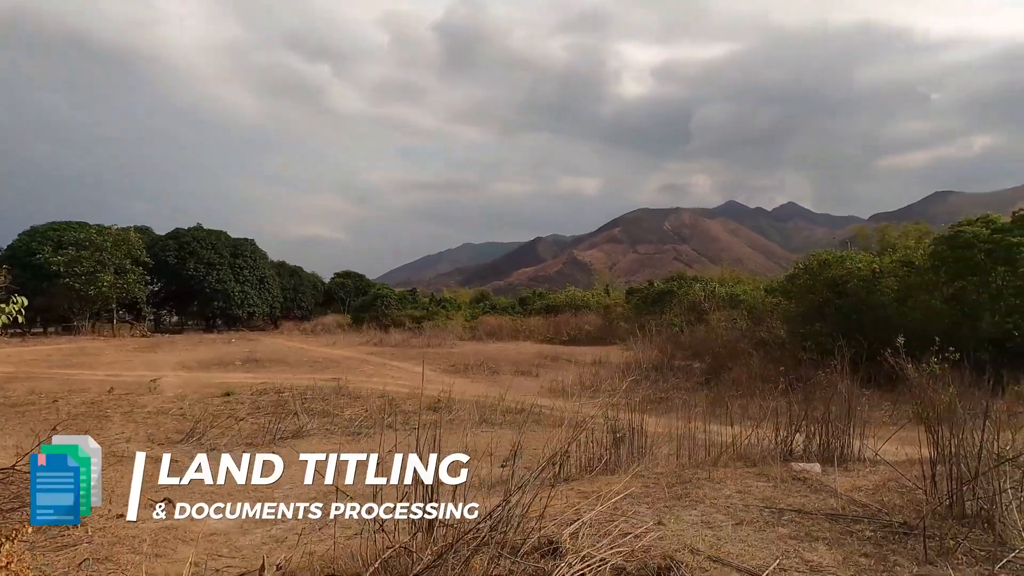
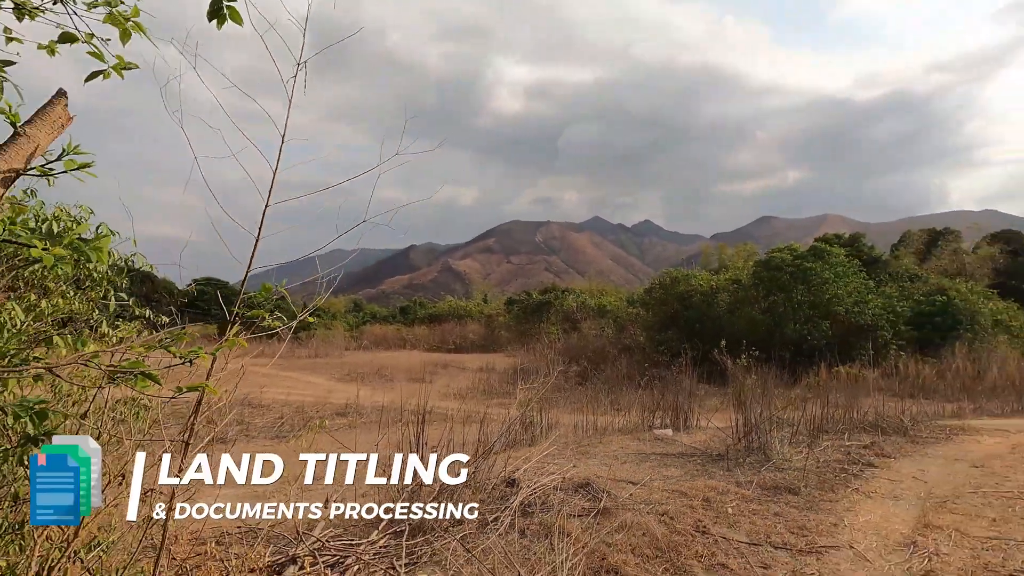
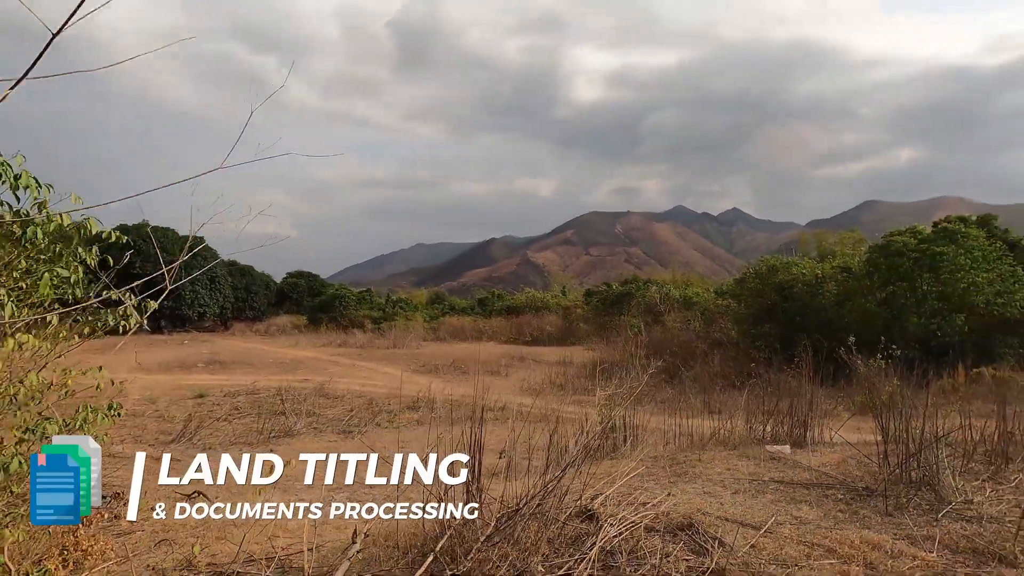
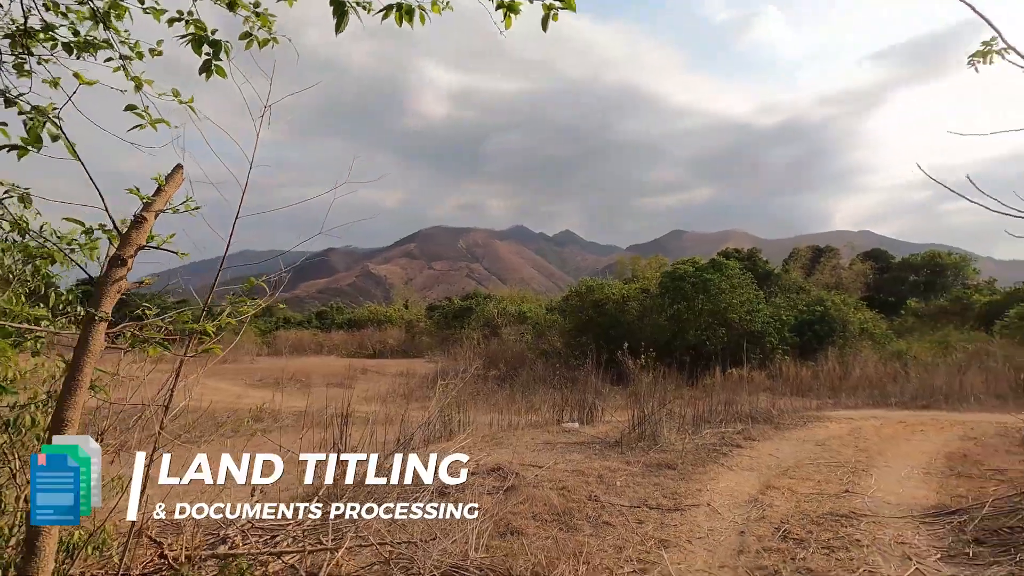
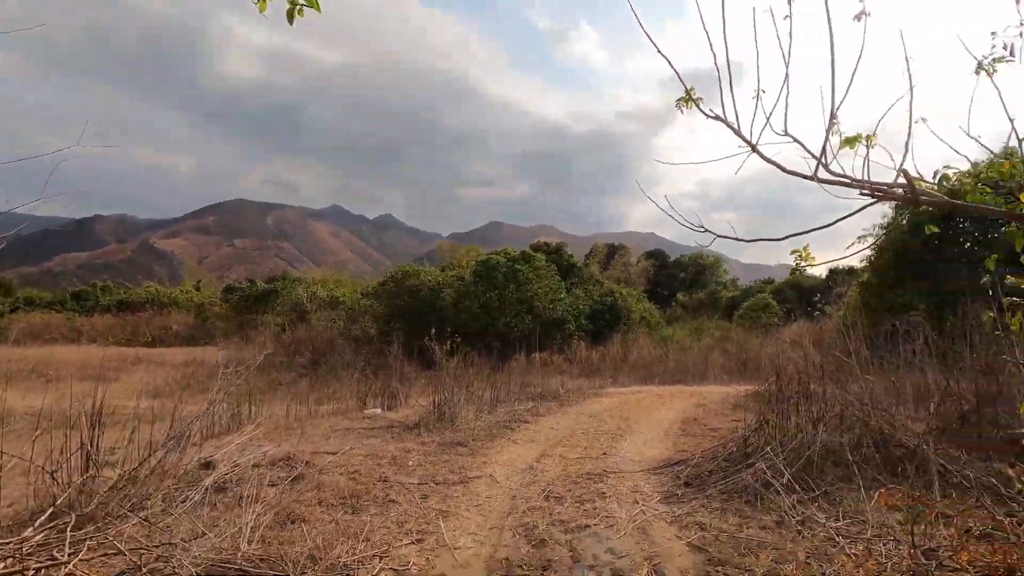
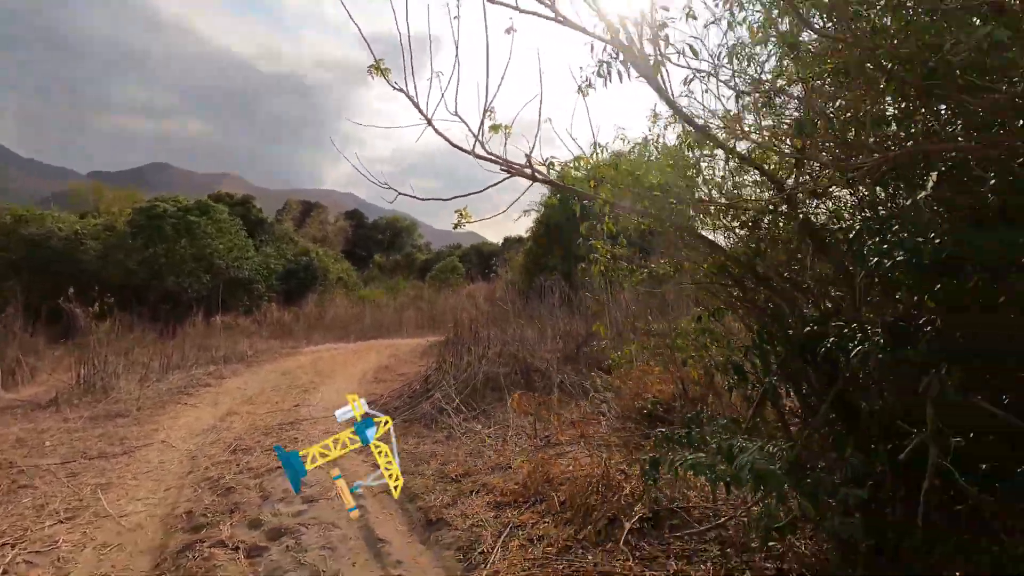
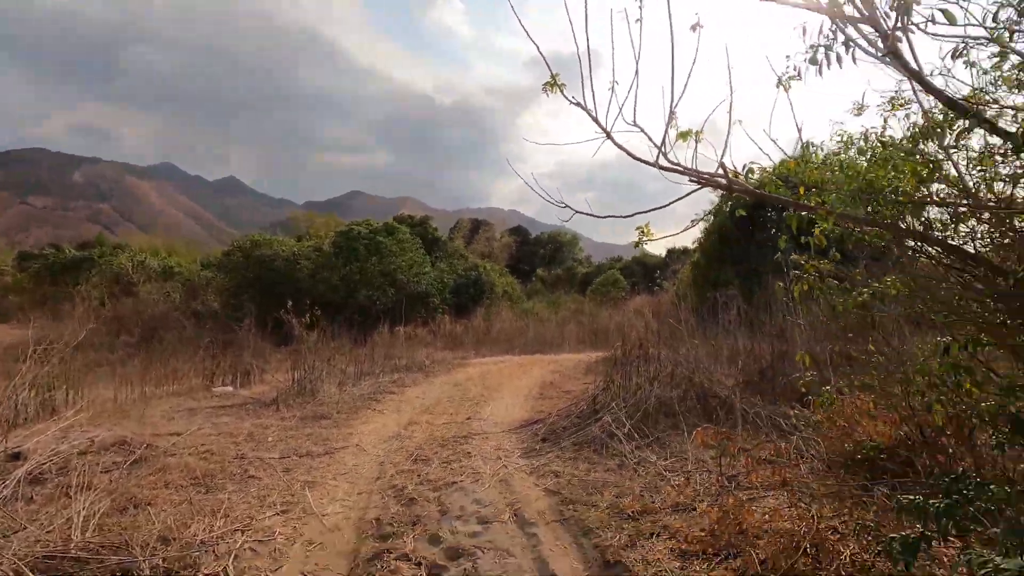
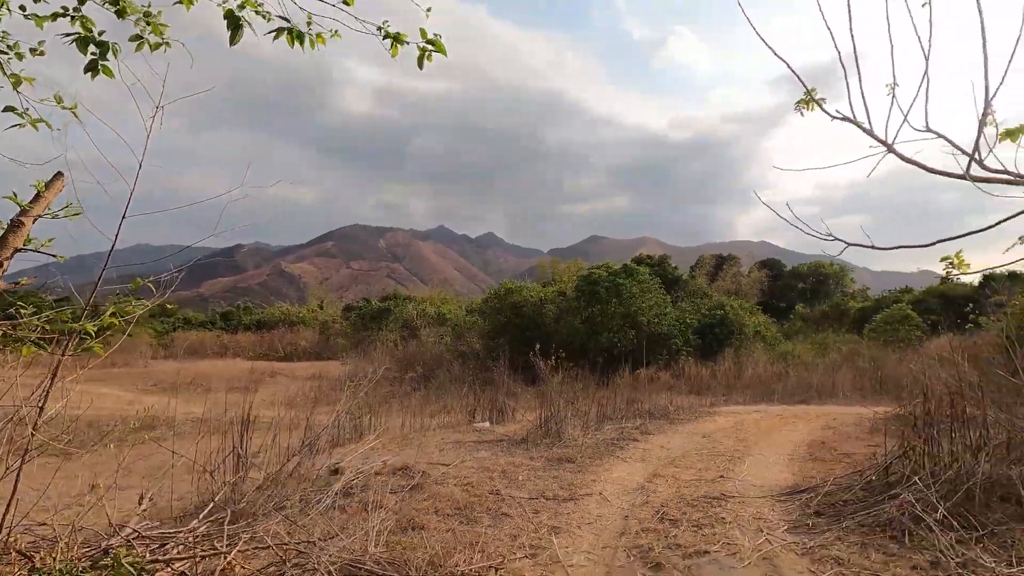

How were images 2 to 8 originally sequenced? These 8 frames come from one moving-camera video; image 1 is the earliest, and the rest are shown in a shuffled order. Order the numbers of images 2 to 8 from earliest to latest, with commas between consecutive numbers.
3, 2, 4, 8, 5, 7, 6
